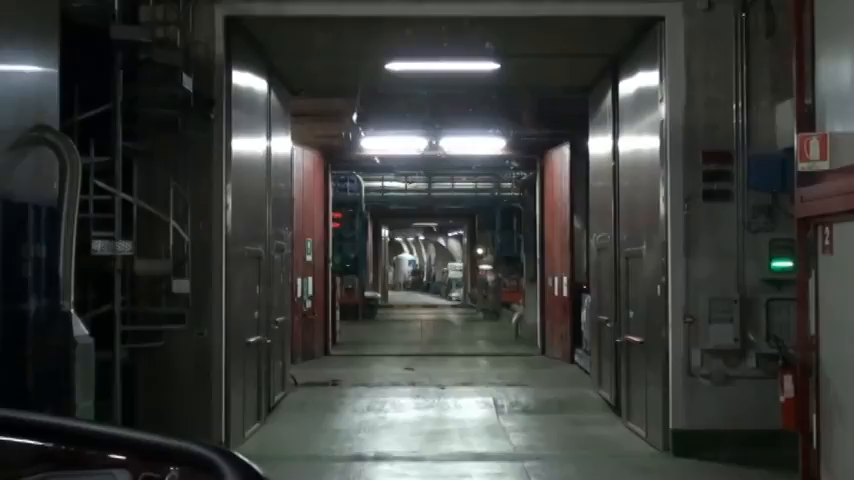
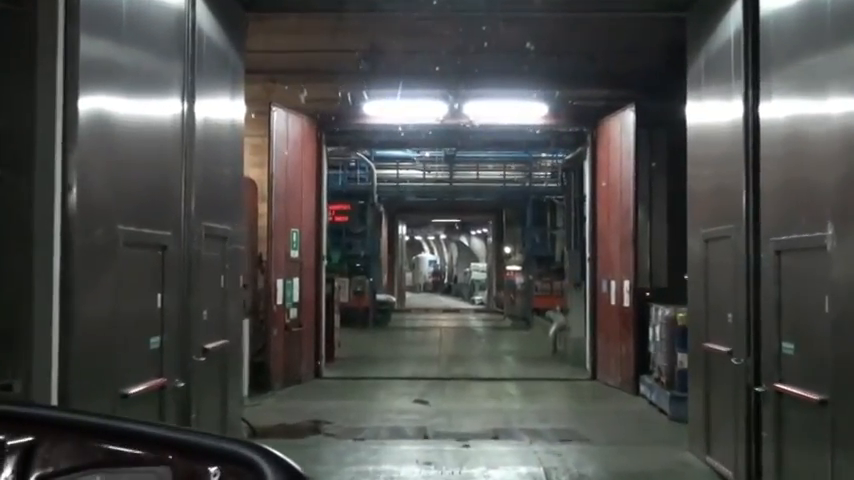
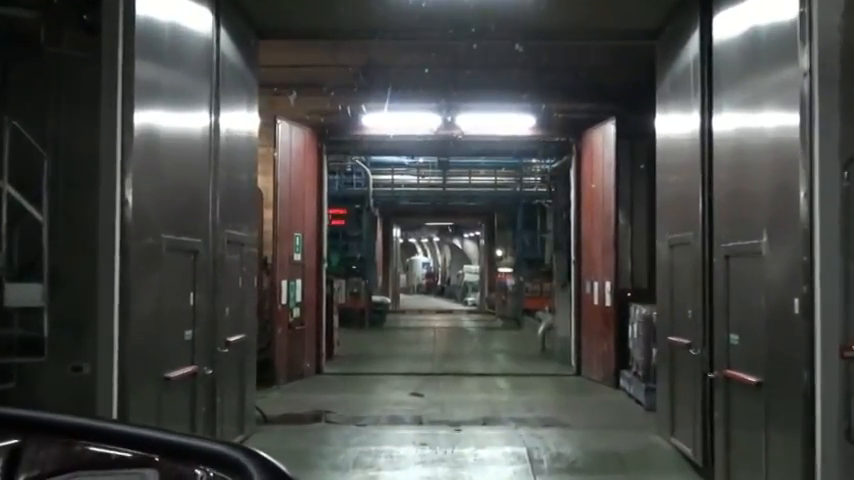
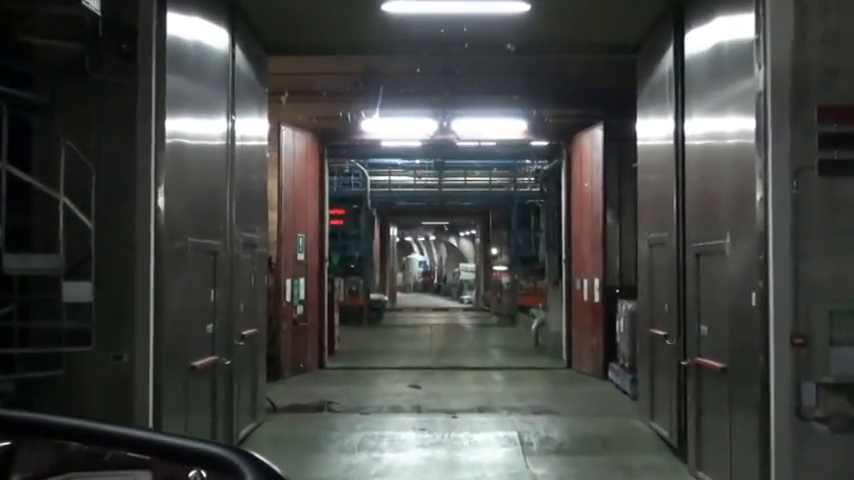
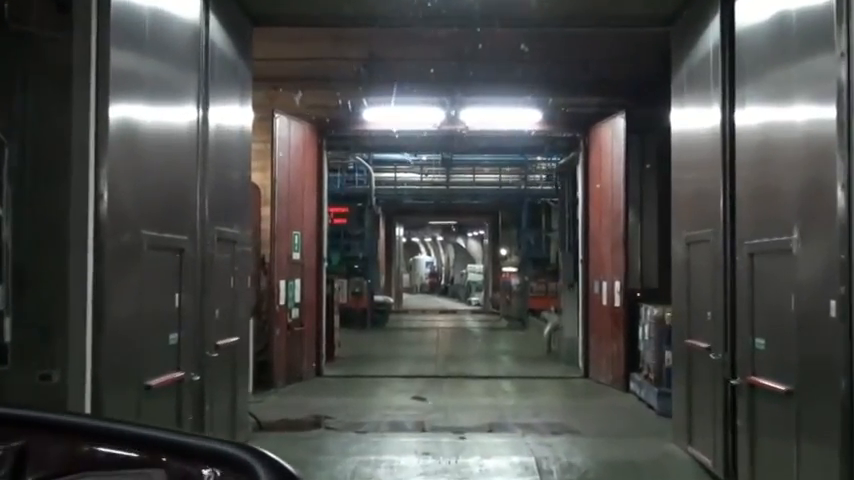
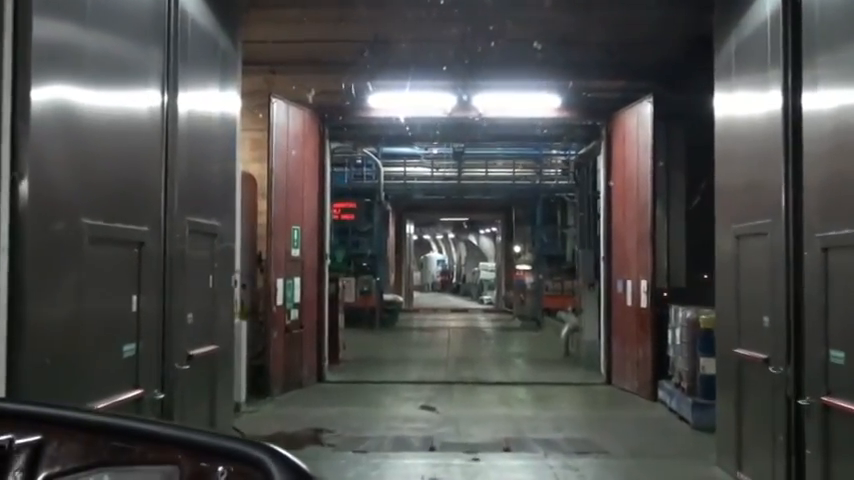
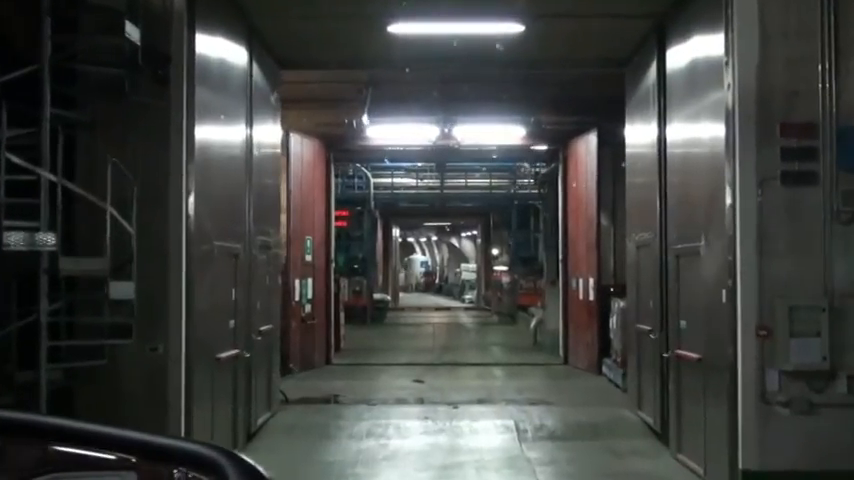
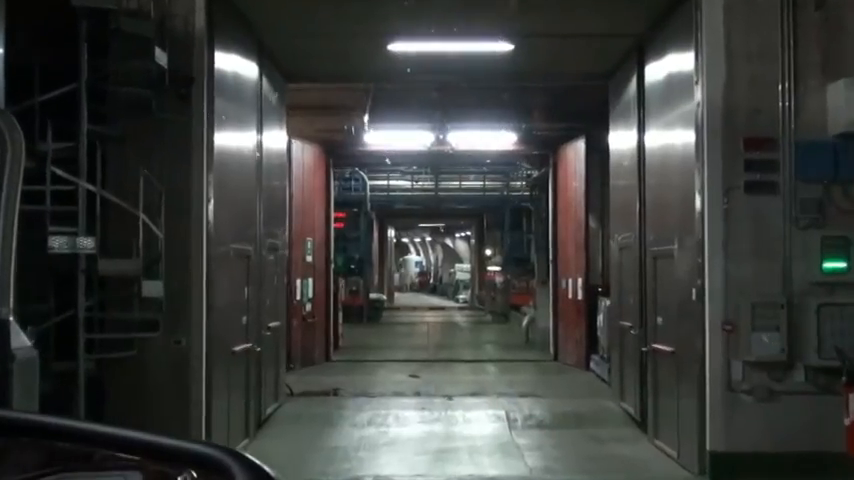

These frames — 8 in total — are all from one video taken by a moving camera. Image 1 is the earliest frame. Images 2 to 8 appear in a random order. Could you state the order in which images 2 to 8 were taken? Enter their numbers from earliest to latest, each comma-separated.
8, 7, 4, 3, 5, 2, 6
